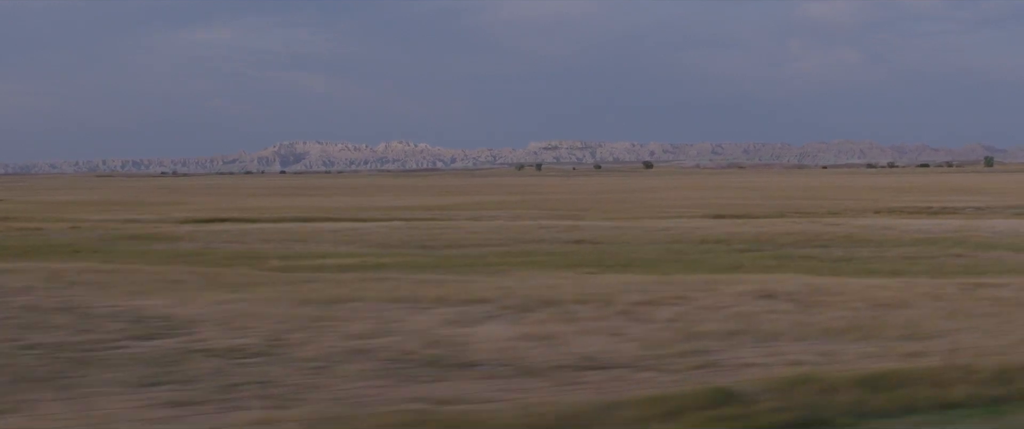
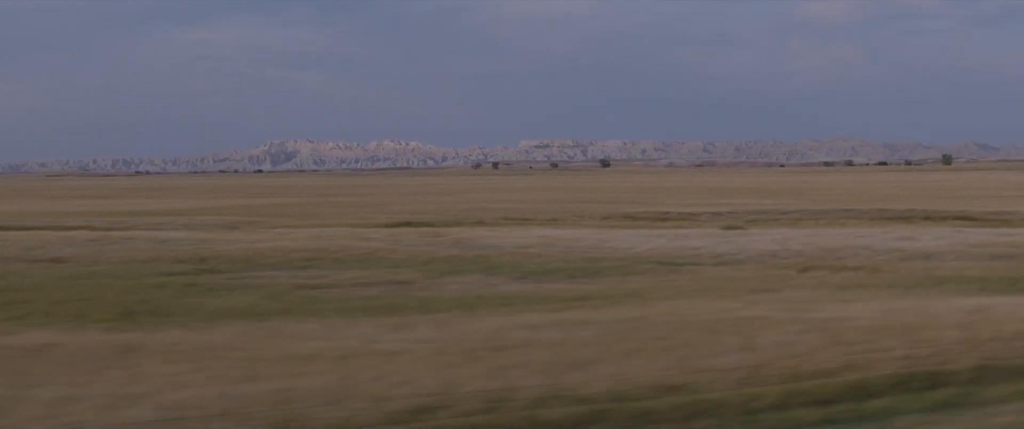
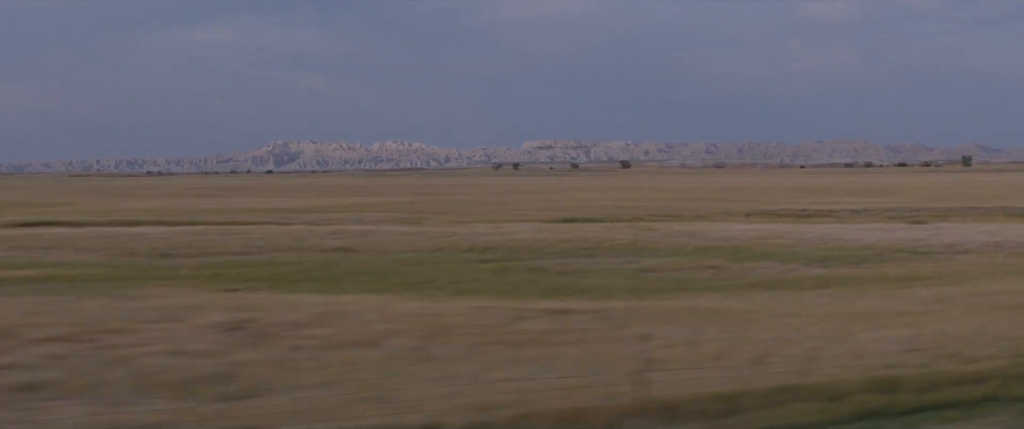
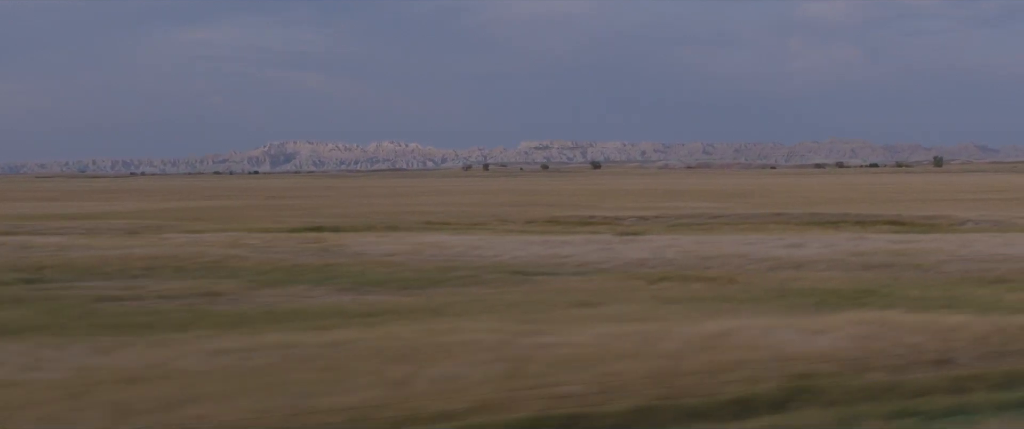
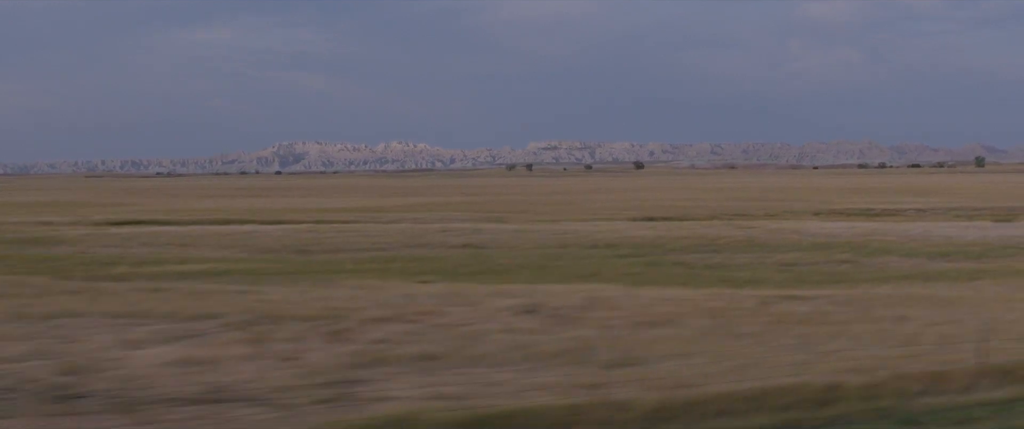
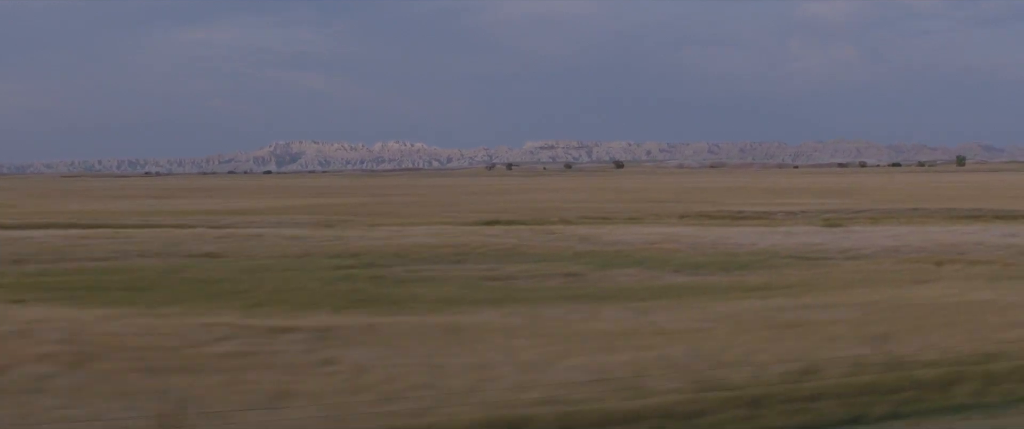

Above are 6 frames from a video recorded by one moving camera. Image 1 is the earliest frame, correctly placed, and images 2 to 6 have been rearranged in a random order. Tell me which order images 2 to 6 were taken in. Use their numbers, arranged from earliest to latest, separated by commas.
5, 3, 6, 2, 4
